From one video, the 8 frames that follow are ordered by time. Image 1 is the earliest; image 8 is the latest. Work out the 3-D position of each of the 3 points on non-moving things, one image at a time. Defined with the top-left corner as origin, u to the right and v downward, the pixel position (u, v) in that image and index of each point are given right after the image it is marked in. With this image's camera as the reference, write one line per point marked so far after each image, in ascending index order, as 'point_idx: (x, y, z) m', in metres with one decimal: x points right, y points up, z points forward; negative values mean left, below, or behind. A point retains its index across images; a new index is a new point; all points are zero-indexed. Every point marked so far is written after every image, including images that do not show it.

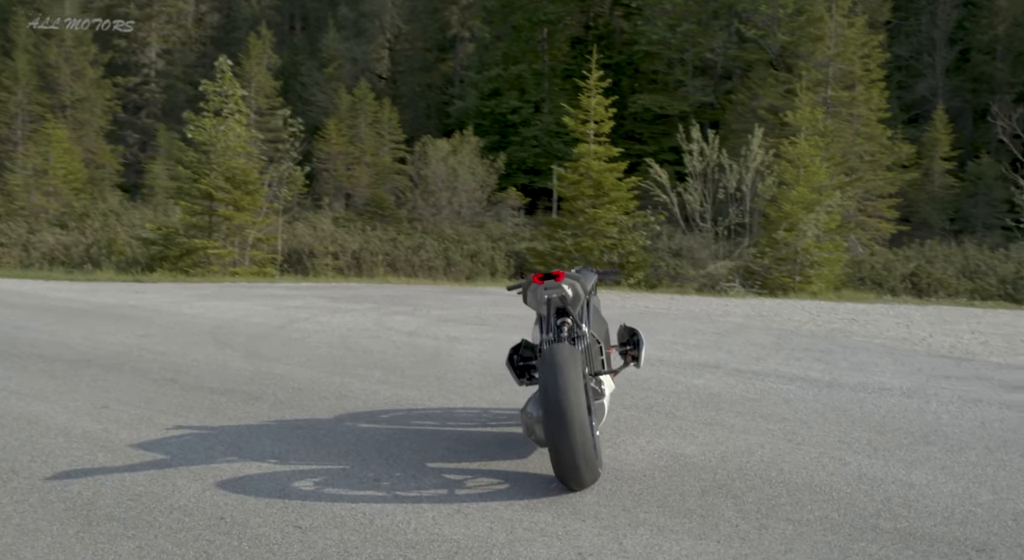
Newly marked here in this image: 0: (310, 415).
0: (-1.2, -0.8, +4.5) m
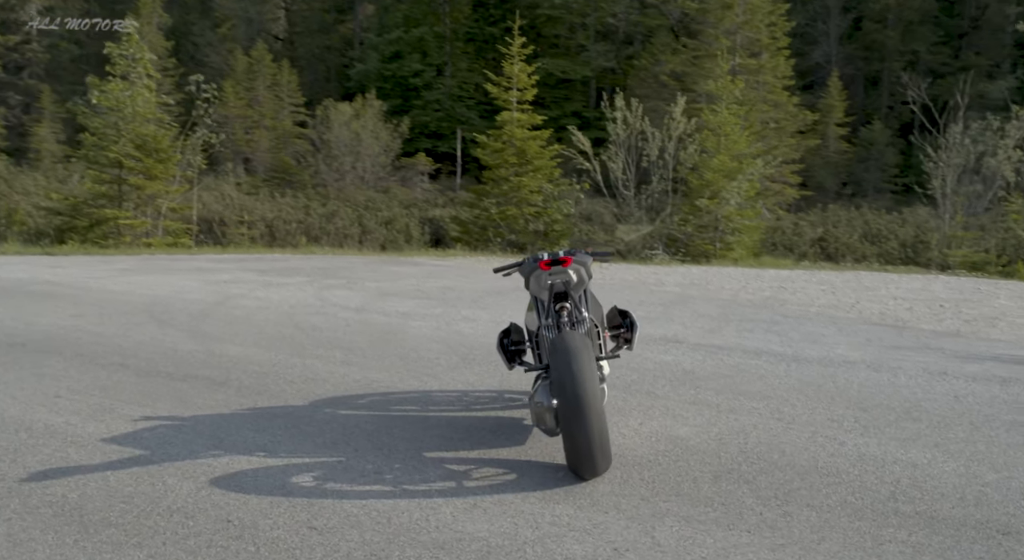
0: (-1.3, -0.7, +4.4) m
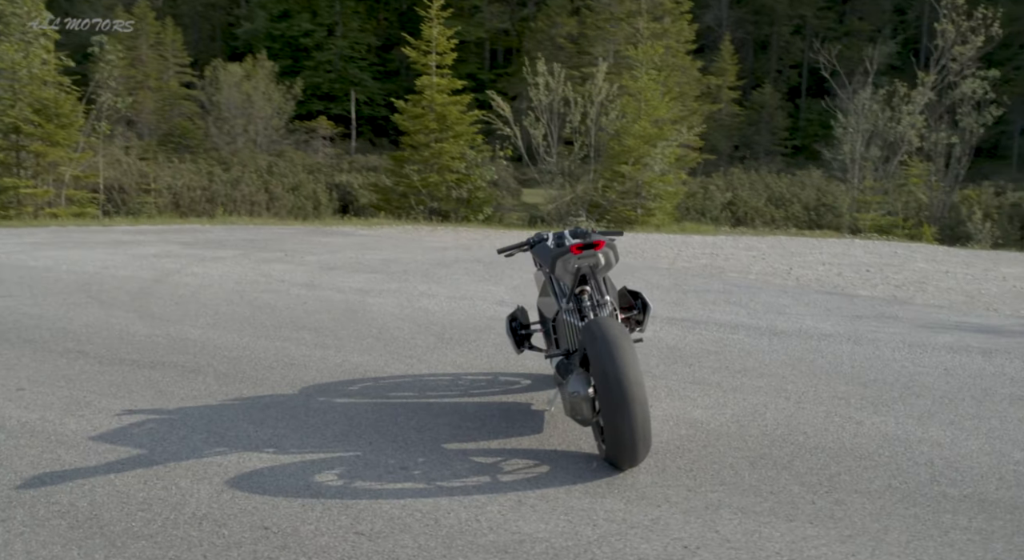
0: (-1.3, -0.6, +4.2) m
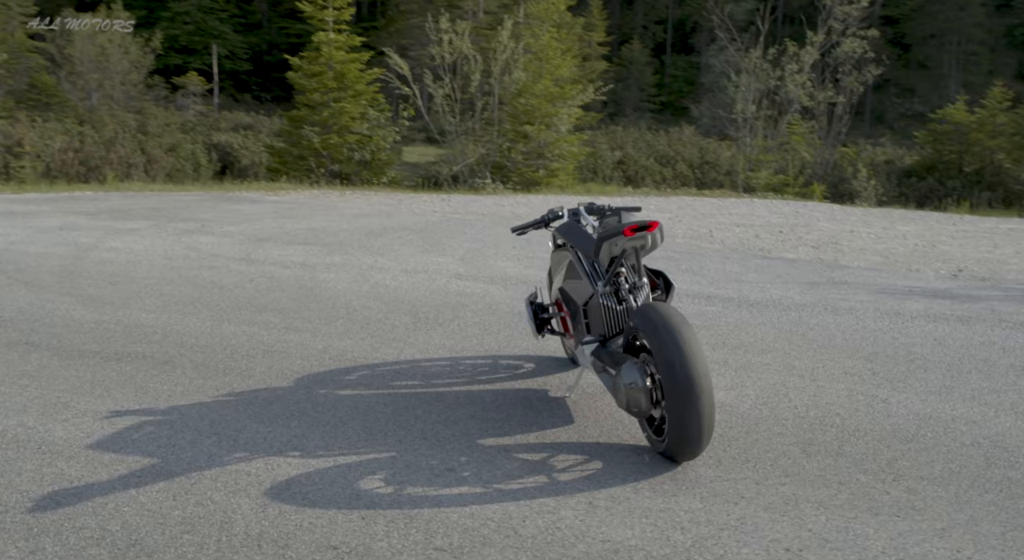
0: (-1.2, -0.5, +4.0) m
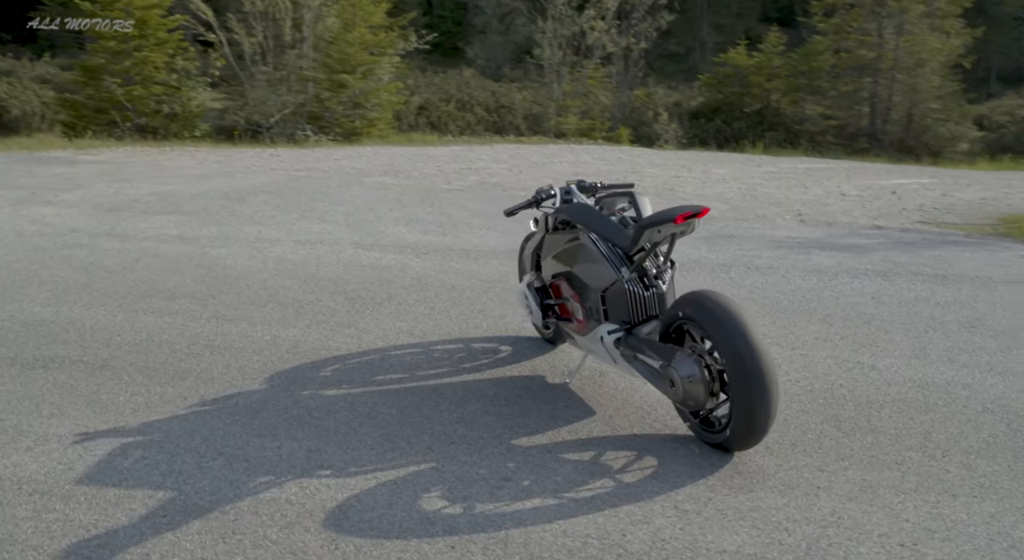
0: (-1.3, -0.5, +3.7) m
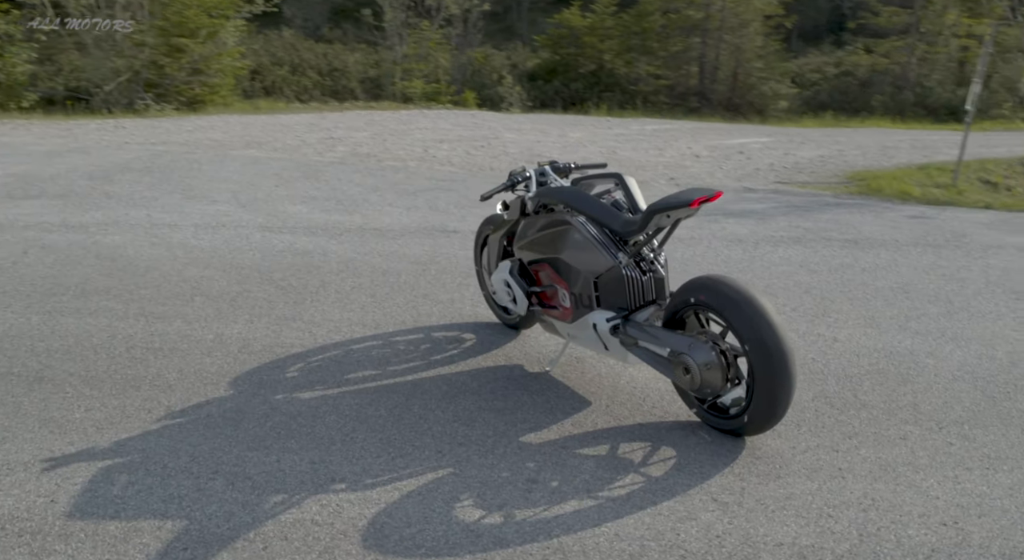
0: (-1.4, -0.5, +3.5) m
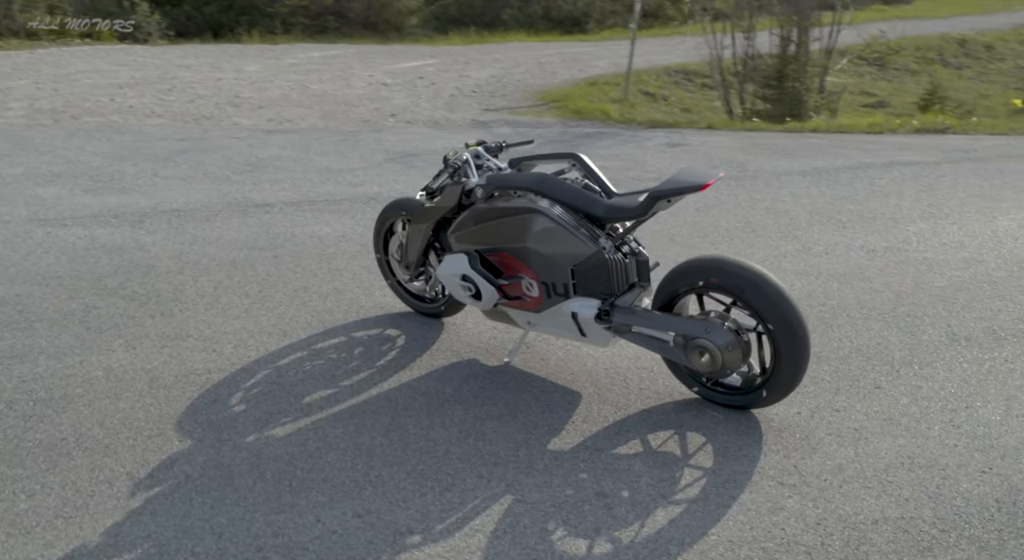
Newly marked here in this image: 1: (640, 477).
0: (-1.4, -0.7, +3.1) m
1: (+0.4, -0.6, +2.5) m
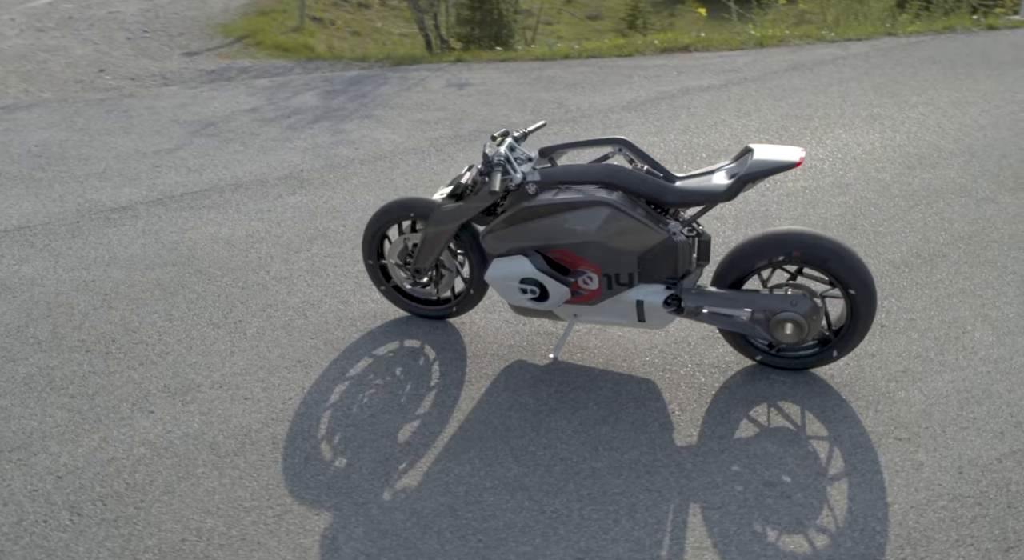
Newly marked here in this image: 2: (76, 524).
0: (-0.8, -0.9, +2.8) m
1: (+1.1, -0.6, +2.7) m
2: (-1.7, -0.9, +3.1) m
